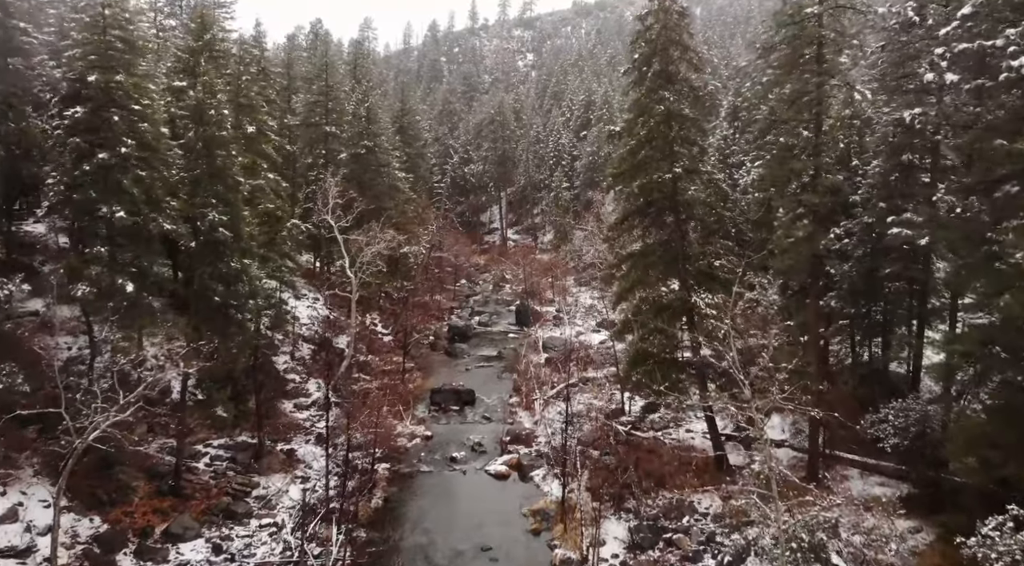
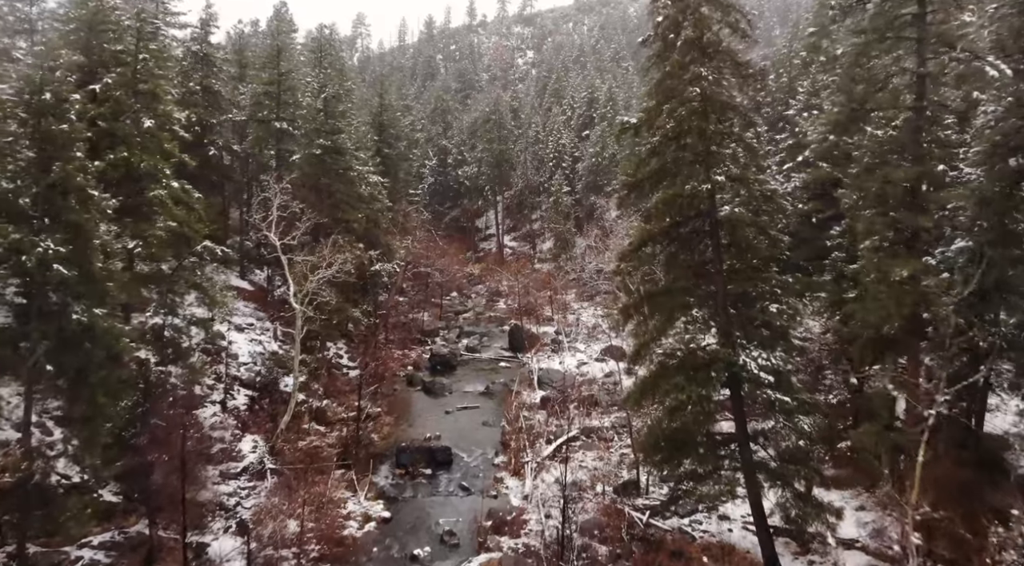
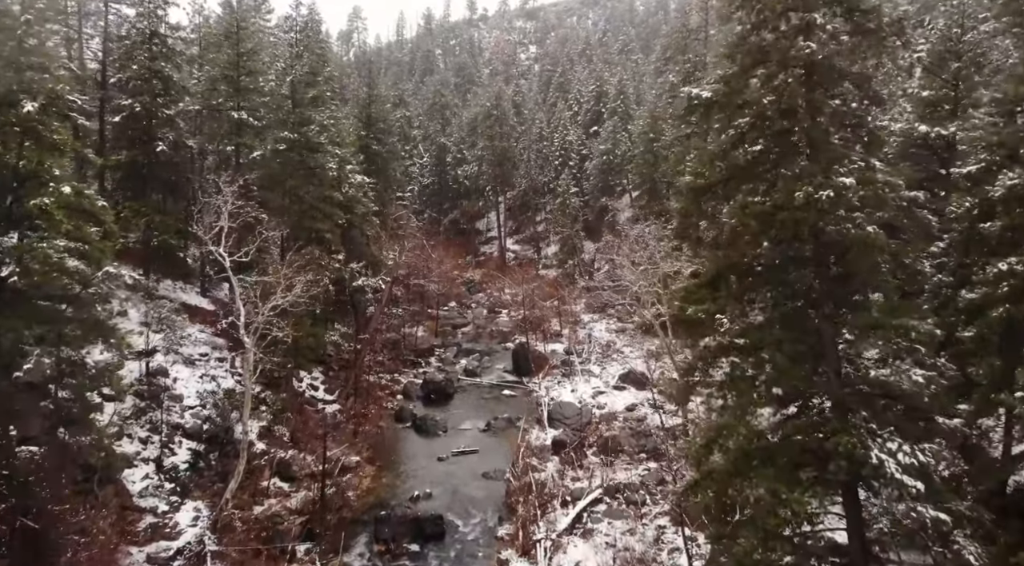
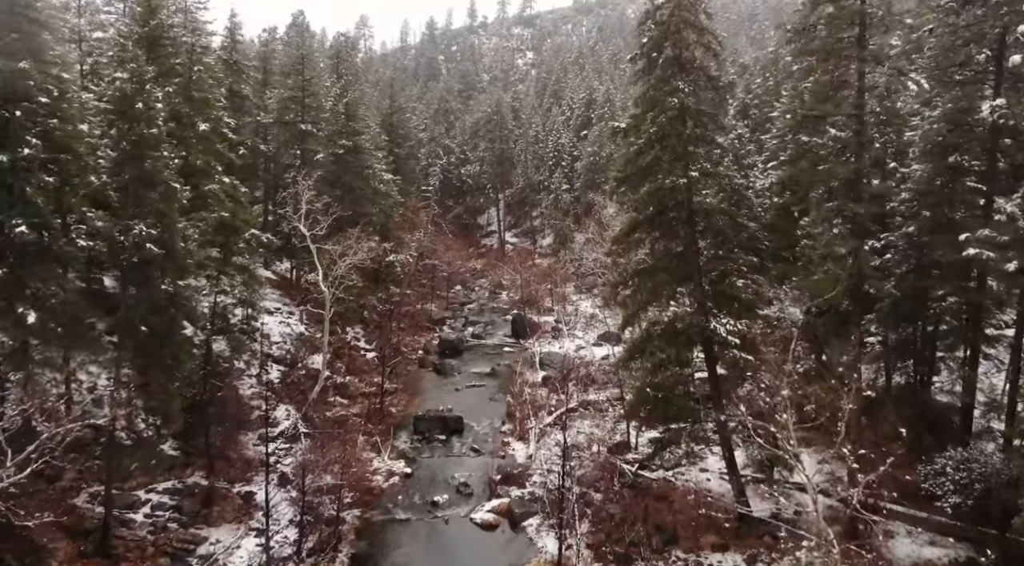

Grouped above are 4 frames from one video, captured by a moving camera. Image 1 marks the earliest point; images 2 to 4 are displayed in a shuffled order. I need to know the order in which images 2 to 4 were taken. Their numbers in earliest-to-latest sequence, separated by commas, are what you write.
4, 2, 3
